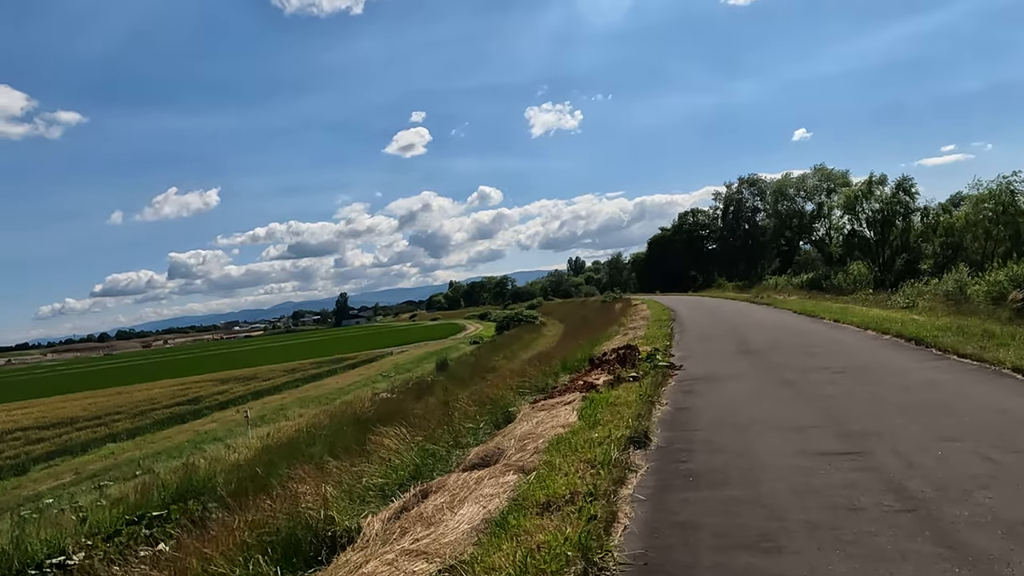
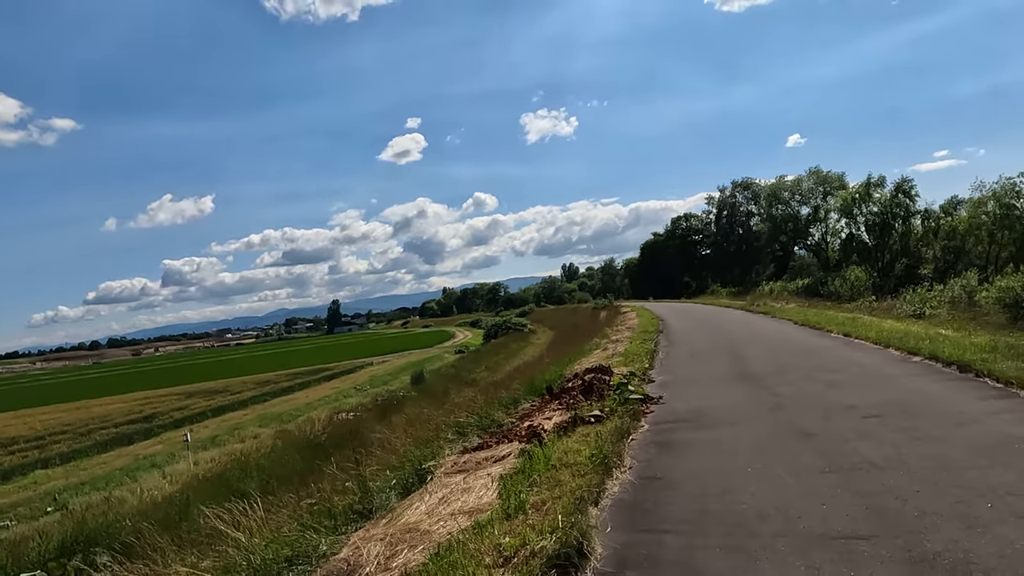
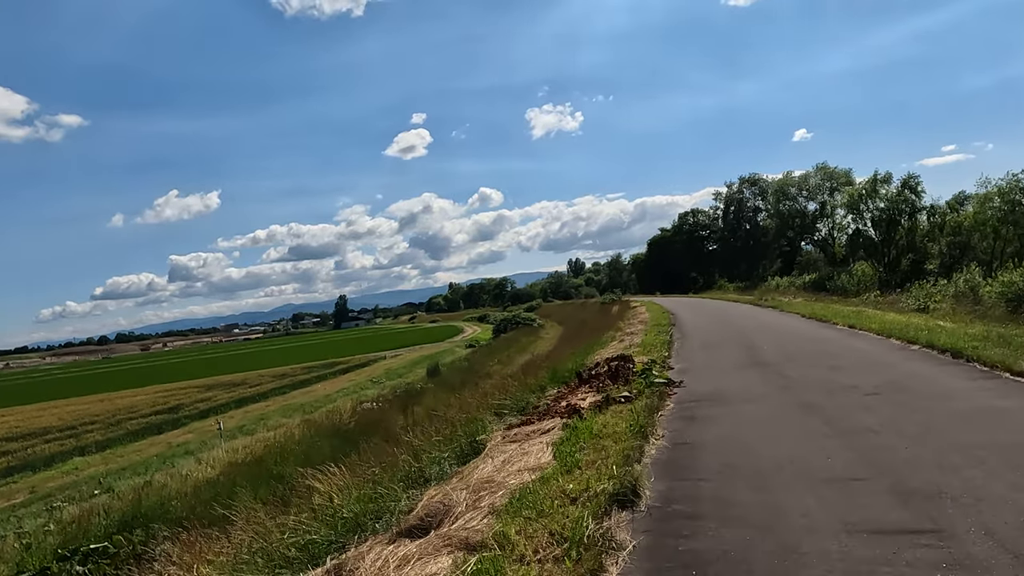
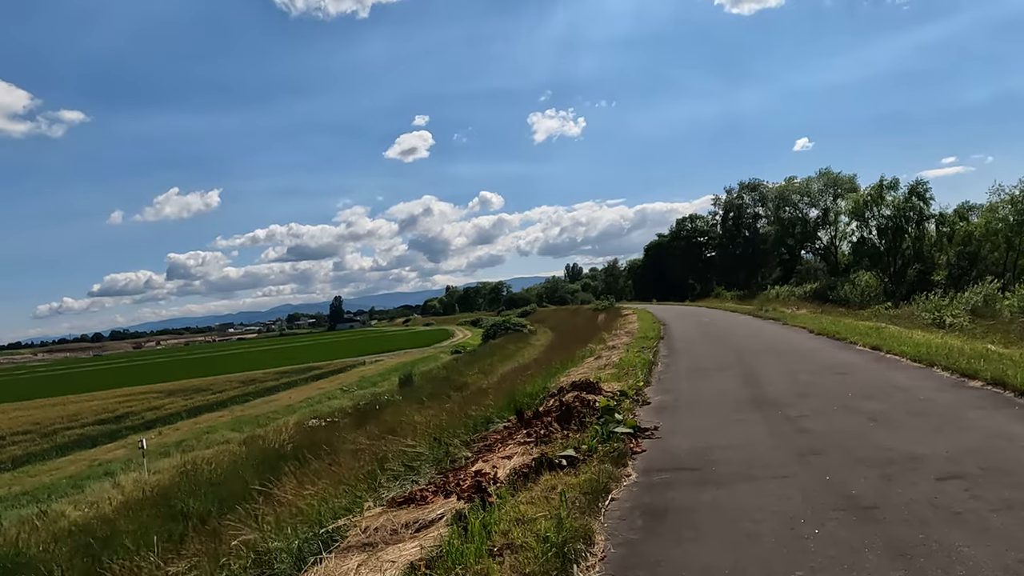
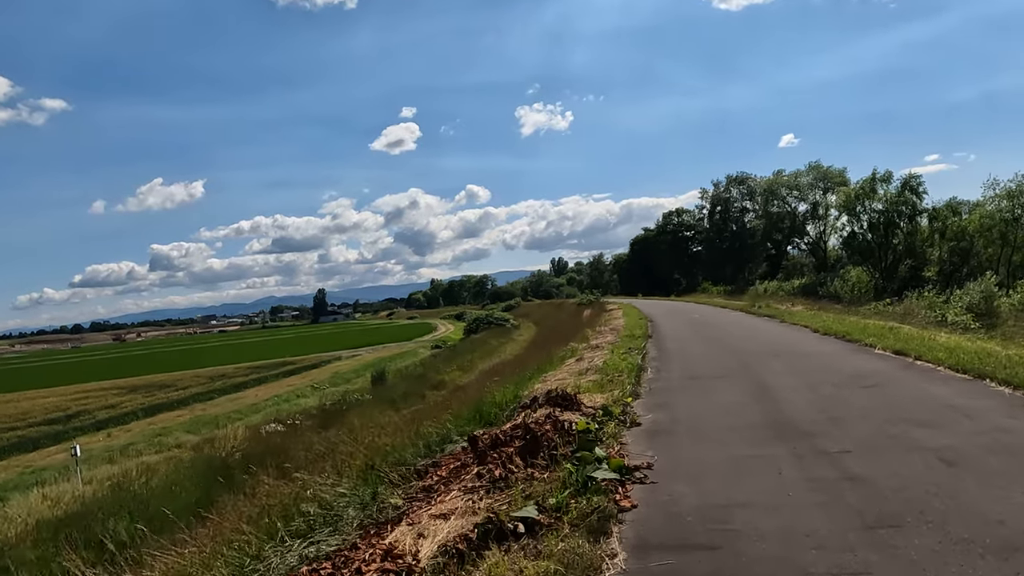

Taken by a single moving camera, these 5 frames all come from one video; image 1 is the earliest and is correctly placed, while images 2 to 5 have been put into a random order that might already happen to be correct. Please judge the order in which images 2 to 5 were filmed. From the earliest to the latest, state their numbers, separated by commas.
3, 2, 4, 5
